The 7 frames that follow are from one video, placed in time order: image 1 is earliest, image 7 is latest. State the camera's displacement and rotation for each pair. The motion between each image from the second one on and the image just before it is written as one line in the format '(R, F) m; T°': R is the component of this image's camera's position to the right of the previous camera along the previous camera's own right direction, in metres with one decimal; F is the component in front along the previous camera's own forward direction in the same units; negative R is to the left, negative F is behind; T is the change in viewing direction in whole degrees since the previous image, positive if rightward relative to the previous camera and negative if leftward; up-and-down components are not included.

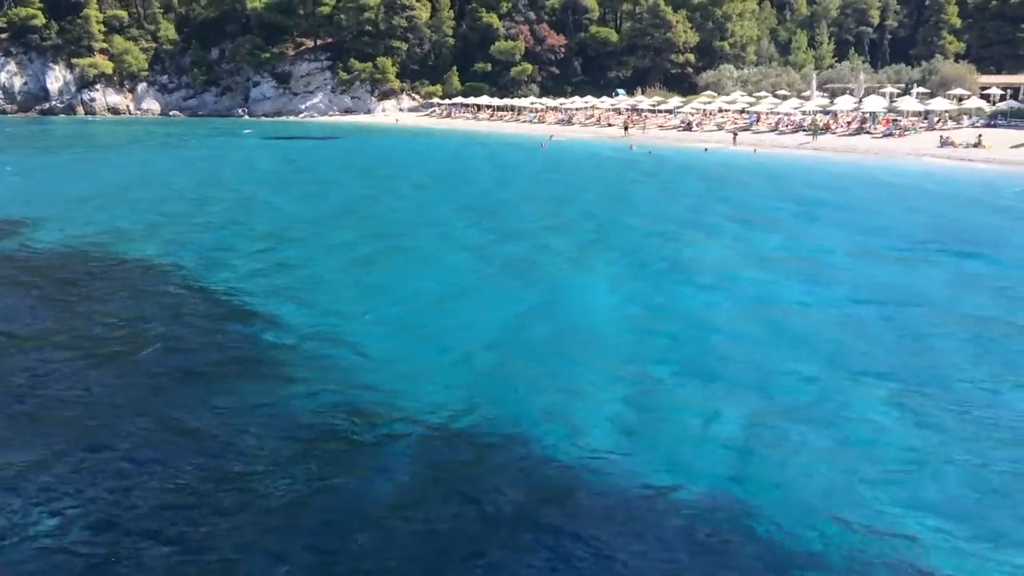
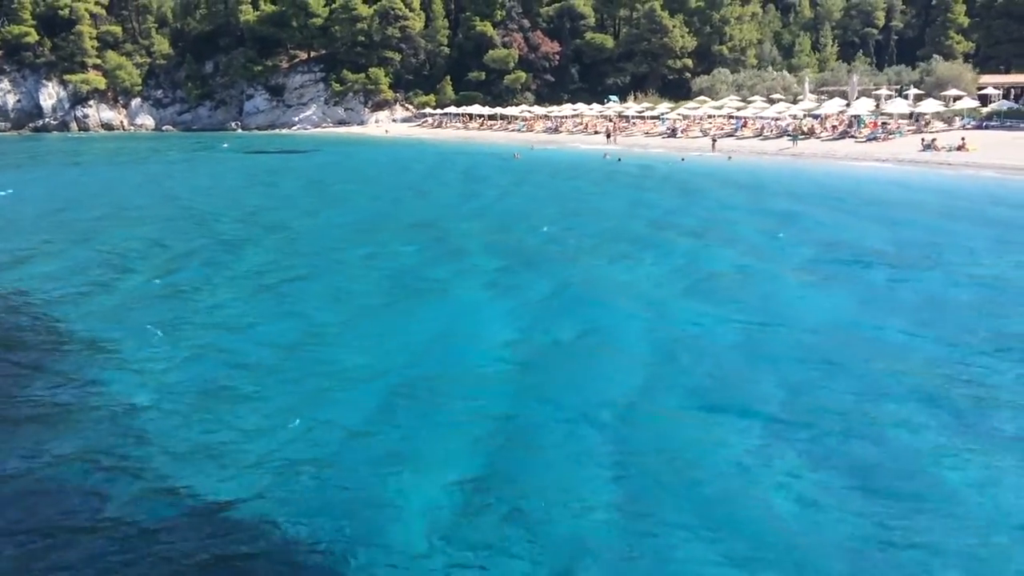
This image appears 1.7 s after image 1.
(+1.5, +0.9) m; -1°
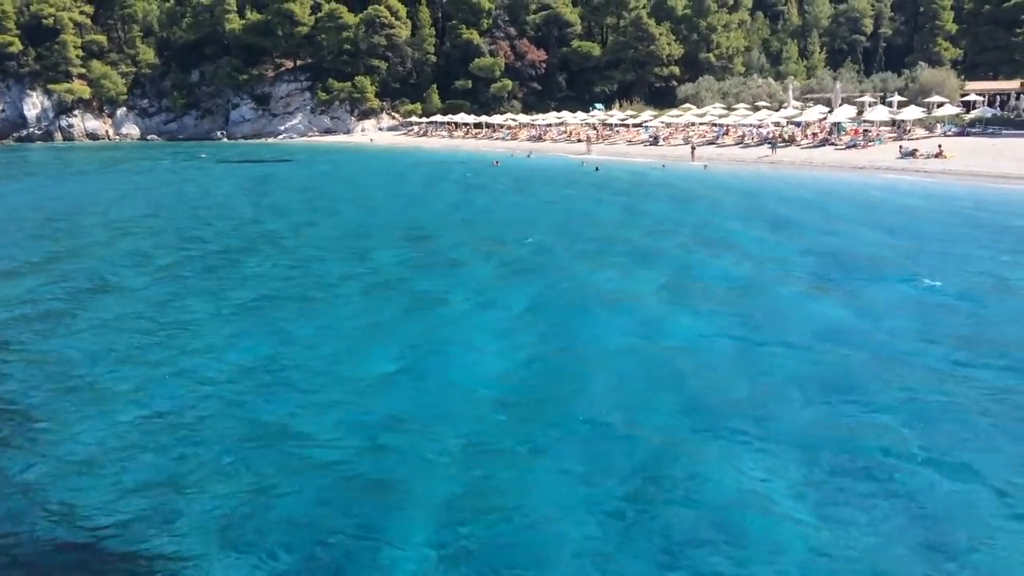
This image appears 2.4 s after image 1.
(+0.6, +0.3) m; 0°
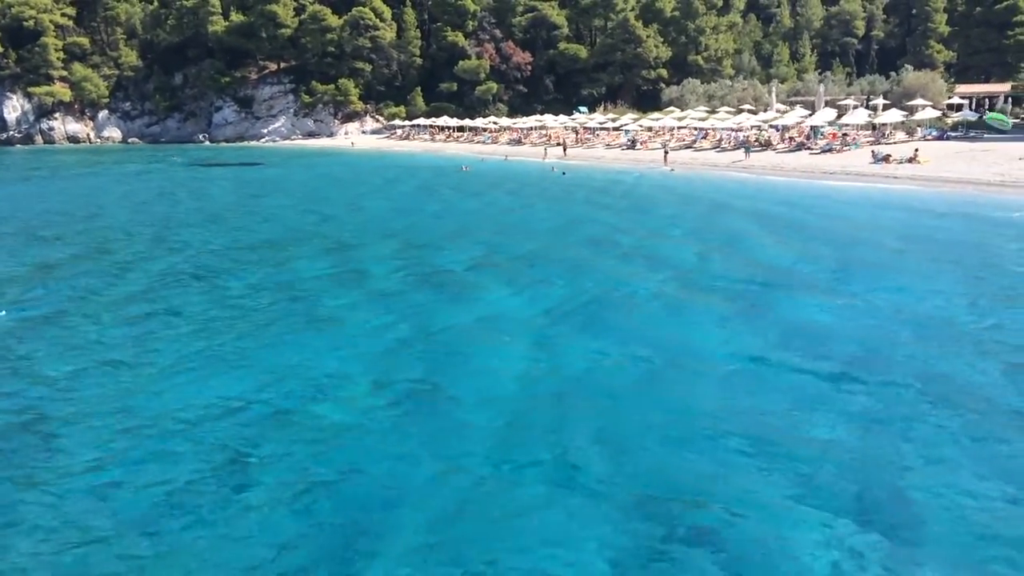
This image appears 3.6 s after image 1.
(+1.0, +0.7) m; 0°
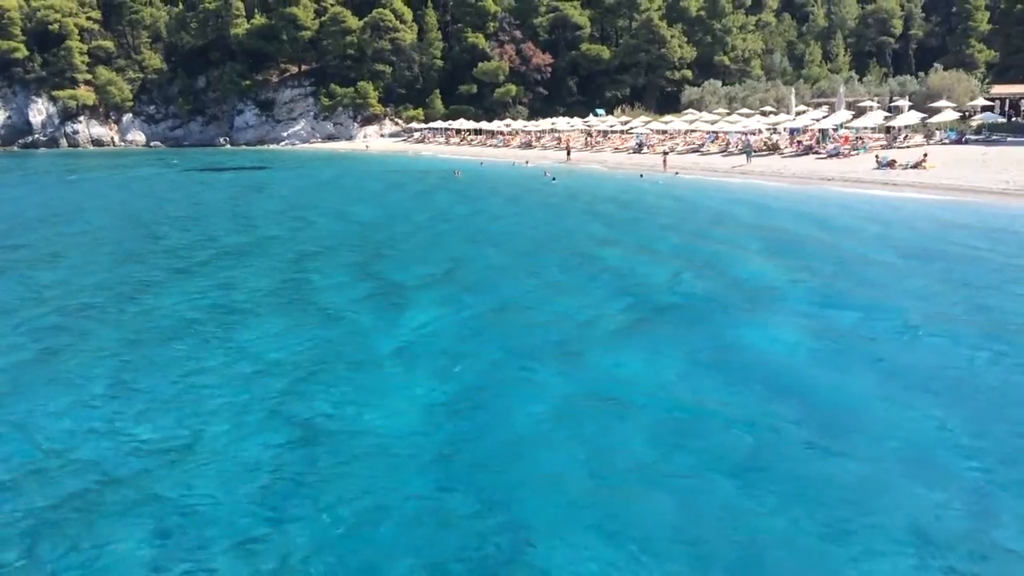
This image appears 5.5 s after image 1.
(+1.4, +0.9) m; -3°
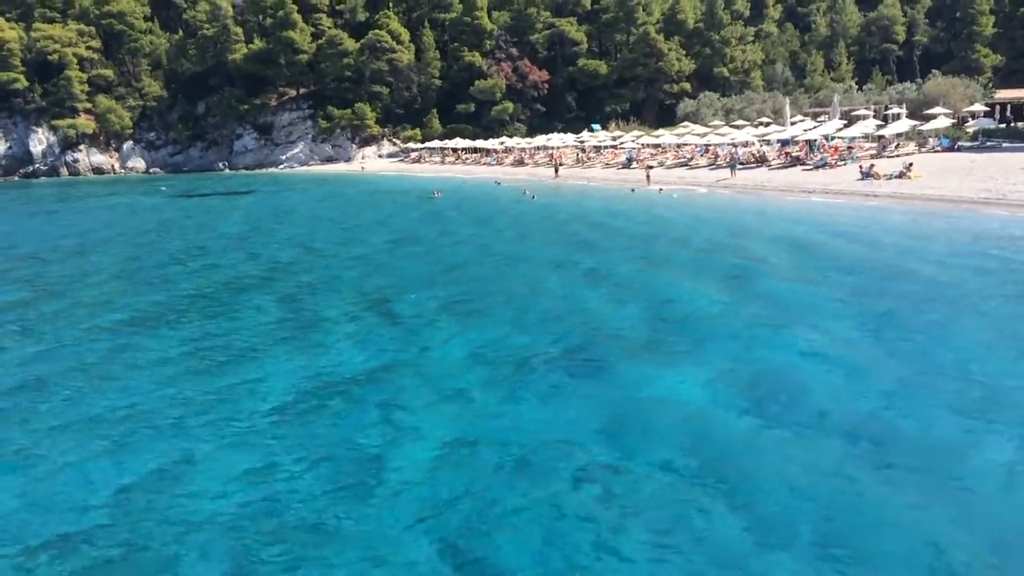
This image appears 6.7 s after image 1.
(+1.0, +0.6) m; -1°
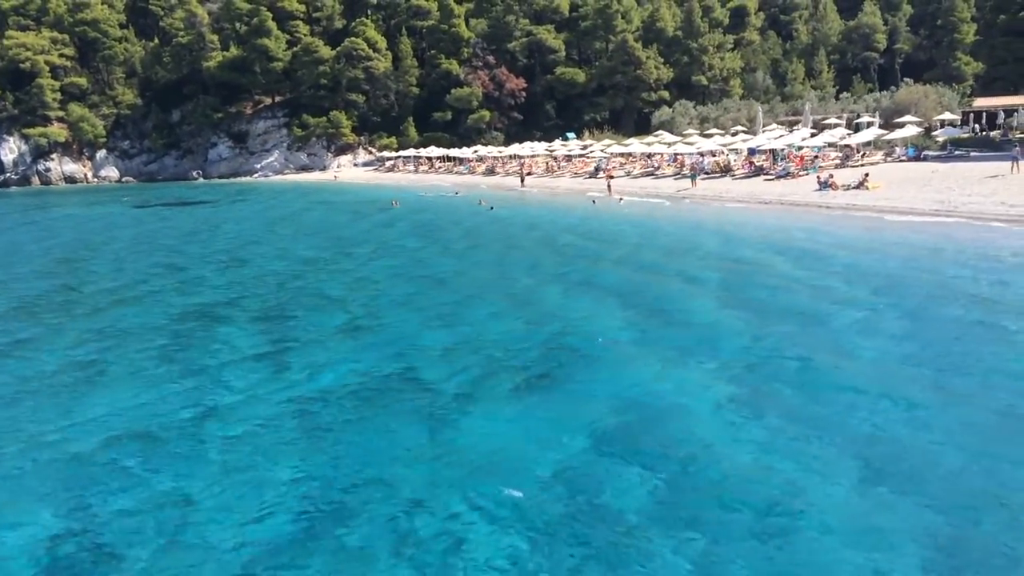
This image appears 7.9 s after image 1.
(+1.0, +0.7) m; +1°
